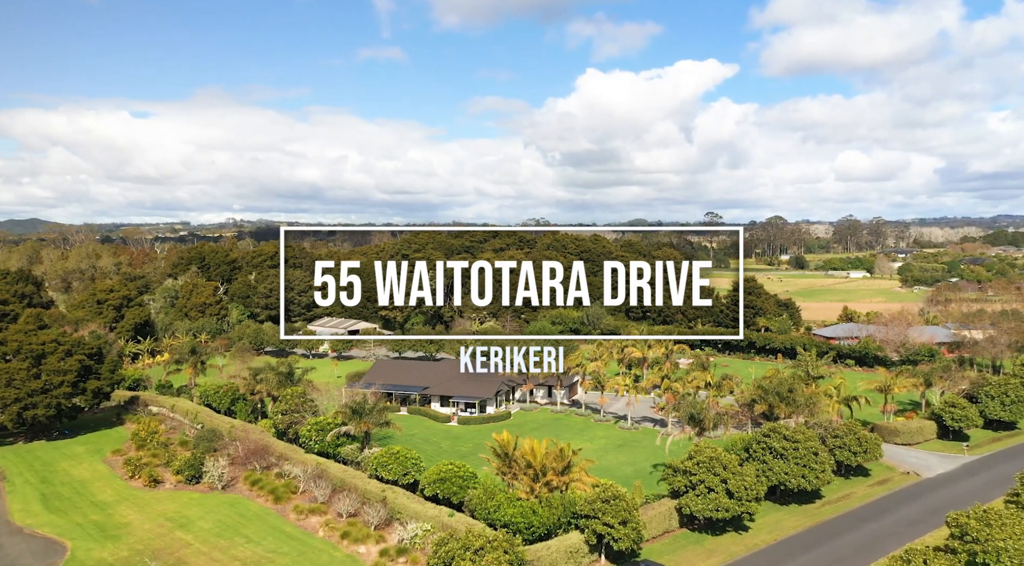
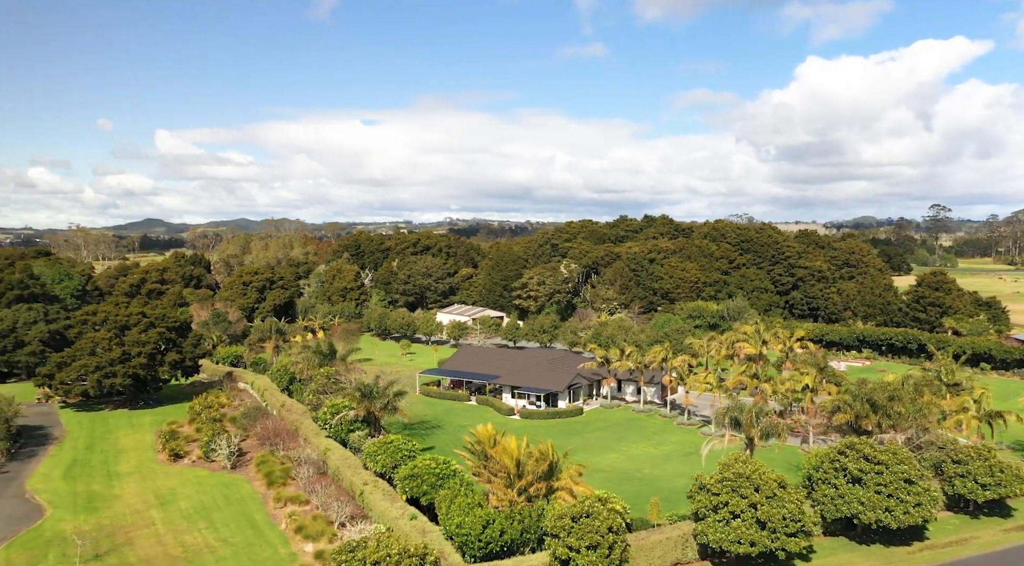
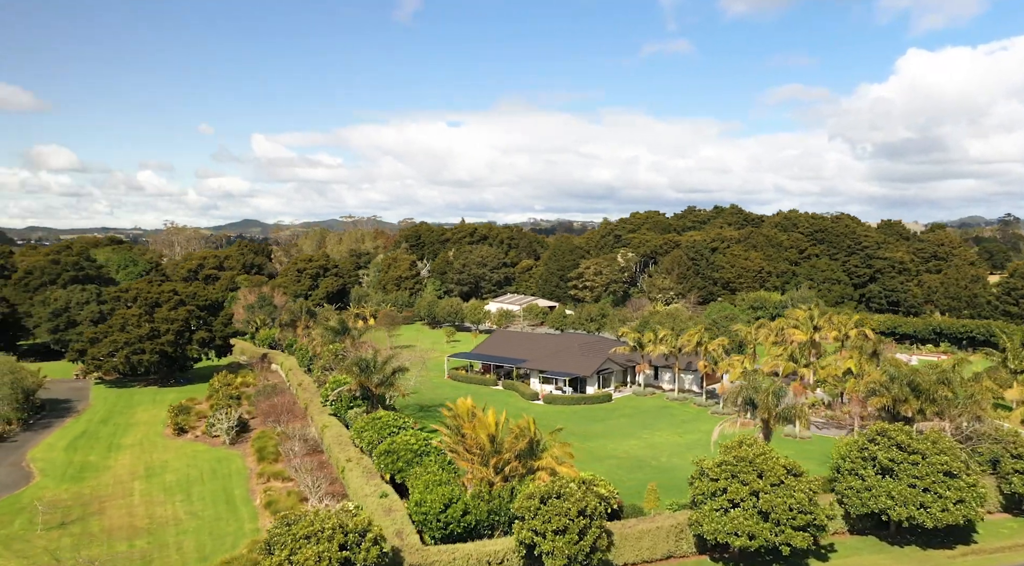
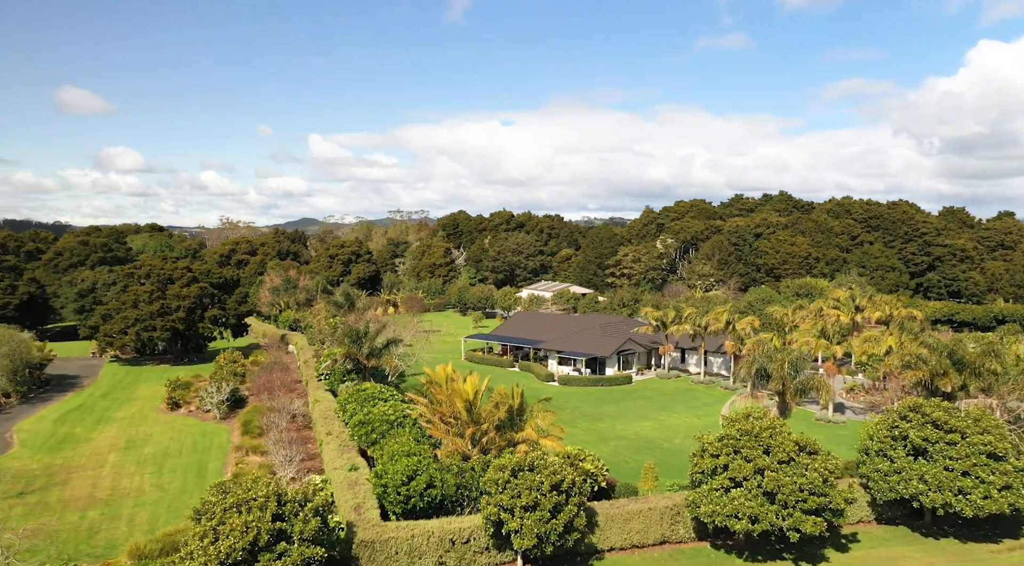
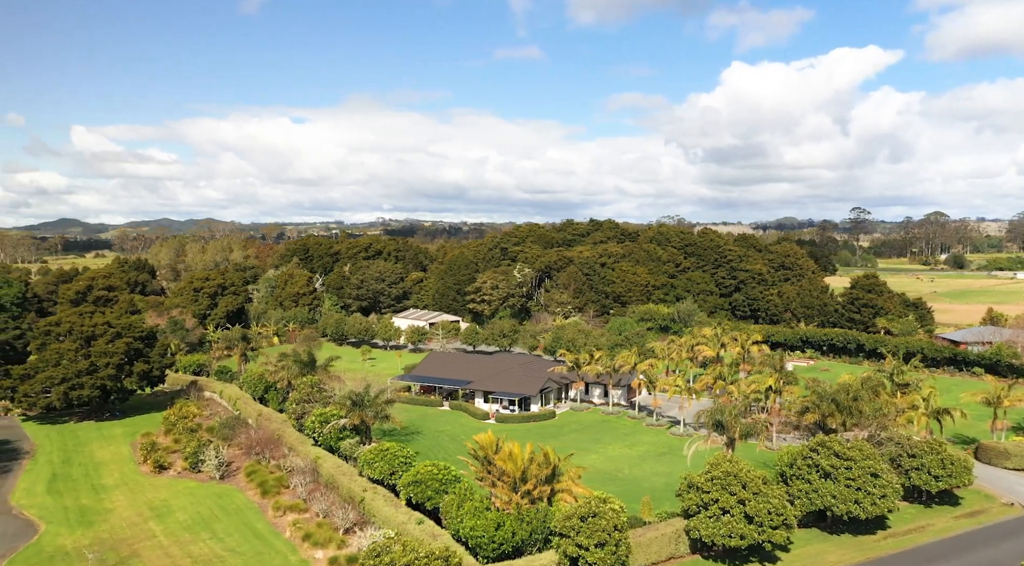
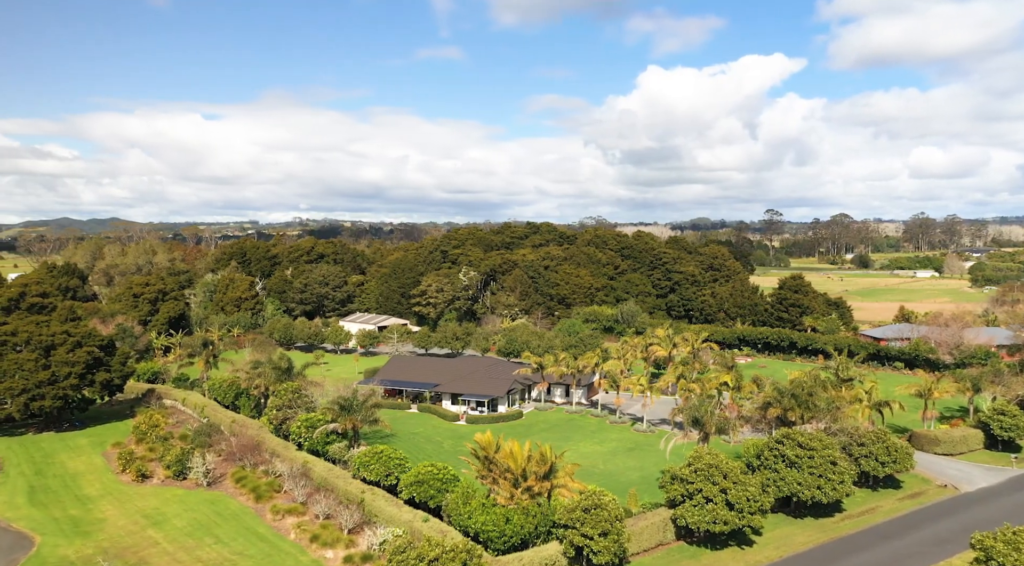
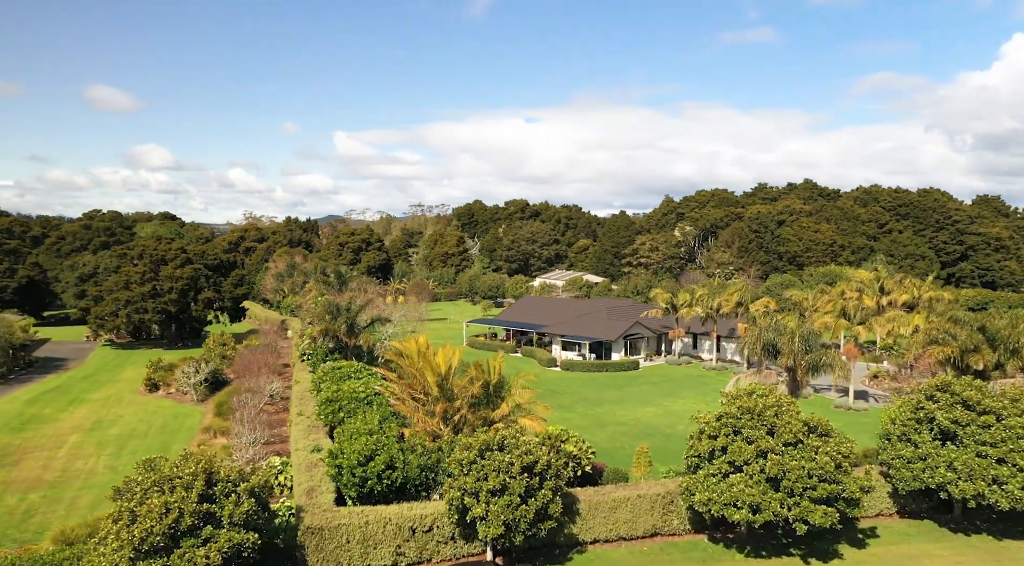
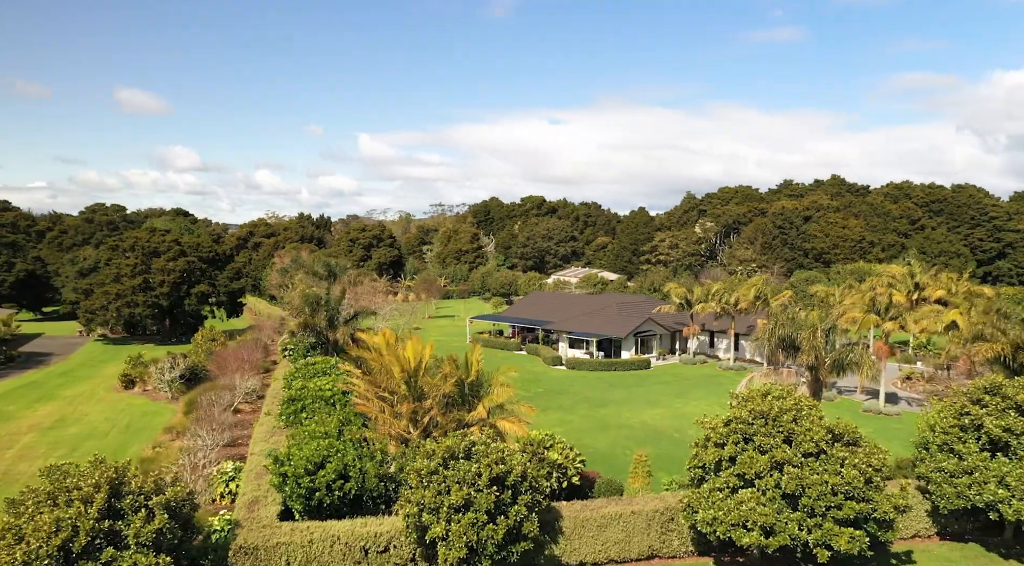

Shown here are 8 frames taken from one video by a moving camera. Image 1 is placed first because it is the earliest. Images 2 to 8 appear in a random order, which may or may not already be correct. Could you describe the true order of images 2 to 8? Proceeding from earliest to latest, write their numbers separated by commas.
6, 5, 2, 3, 4, 7, 8
